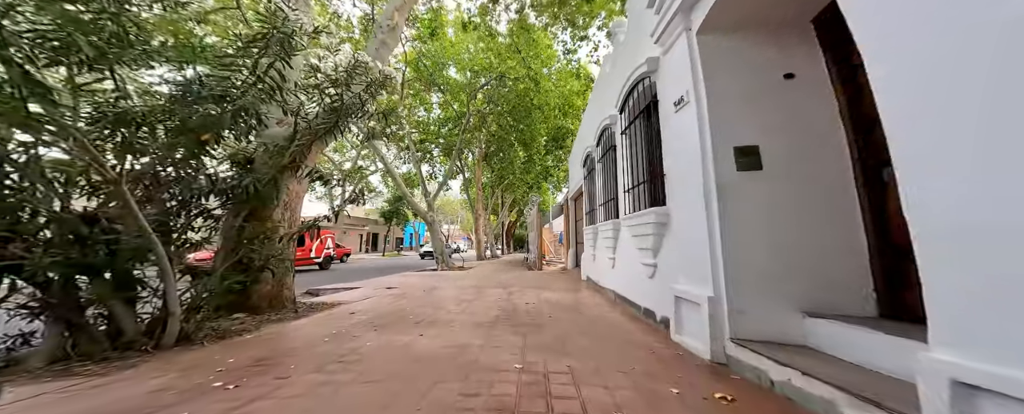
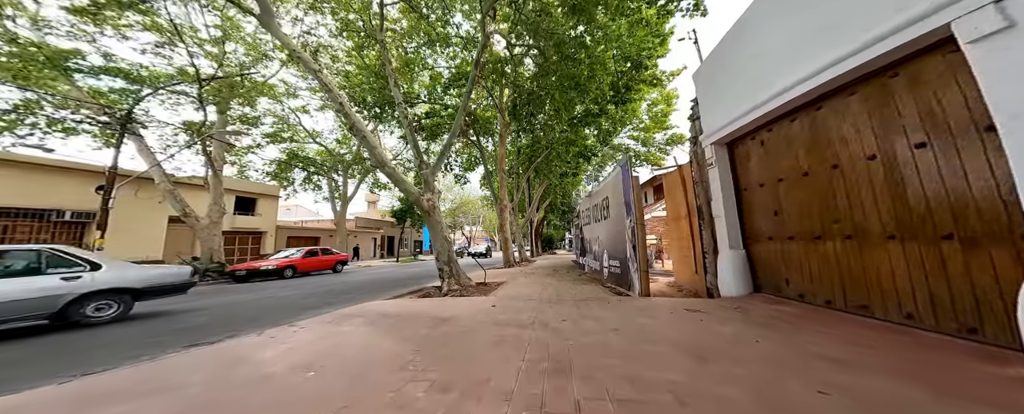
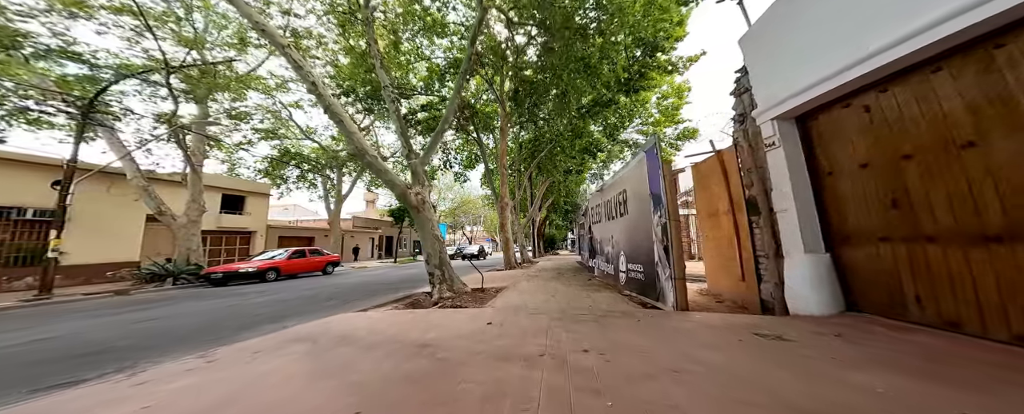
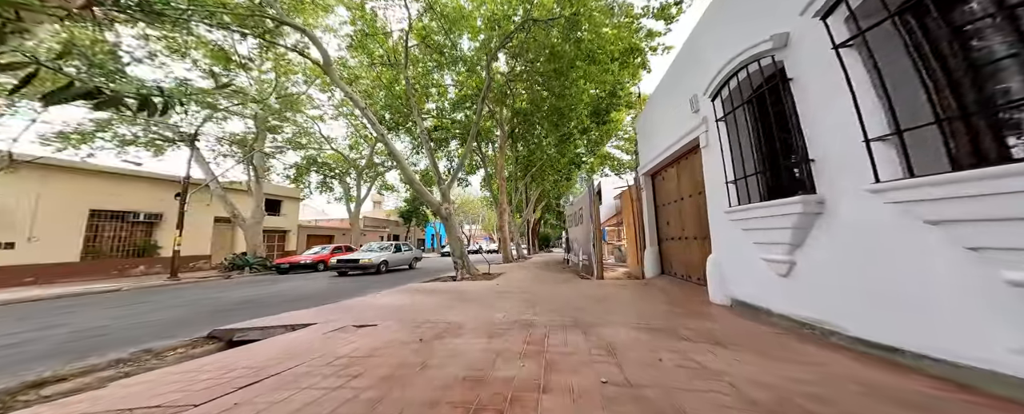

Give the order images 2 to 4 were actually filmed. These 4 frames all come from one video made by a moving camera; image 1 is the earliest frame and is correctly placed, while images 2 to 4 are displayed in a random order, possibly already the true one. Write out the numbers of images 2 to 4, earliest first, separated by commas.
4, 2, 3
